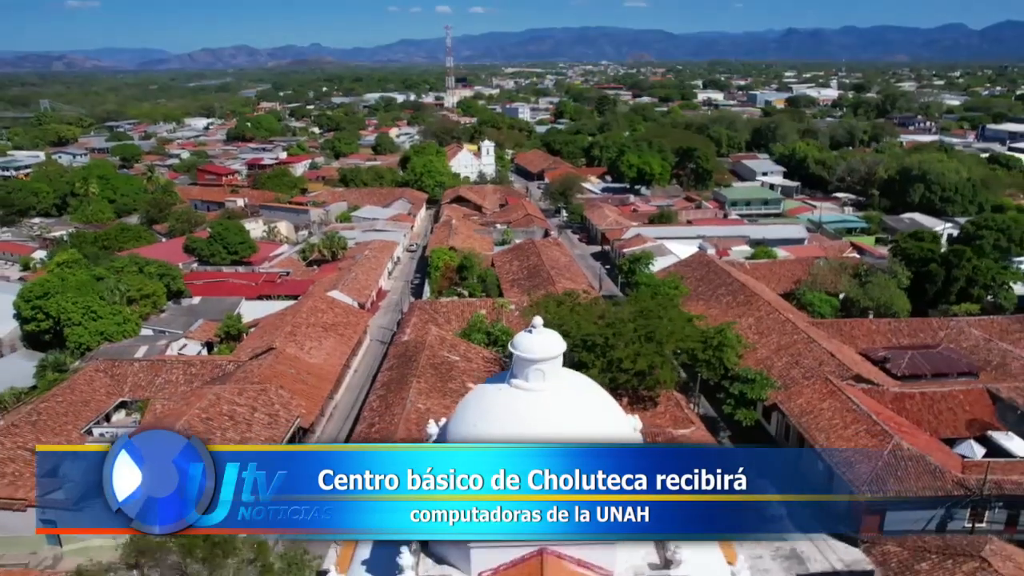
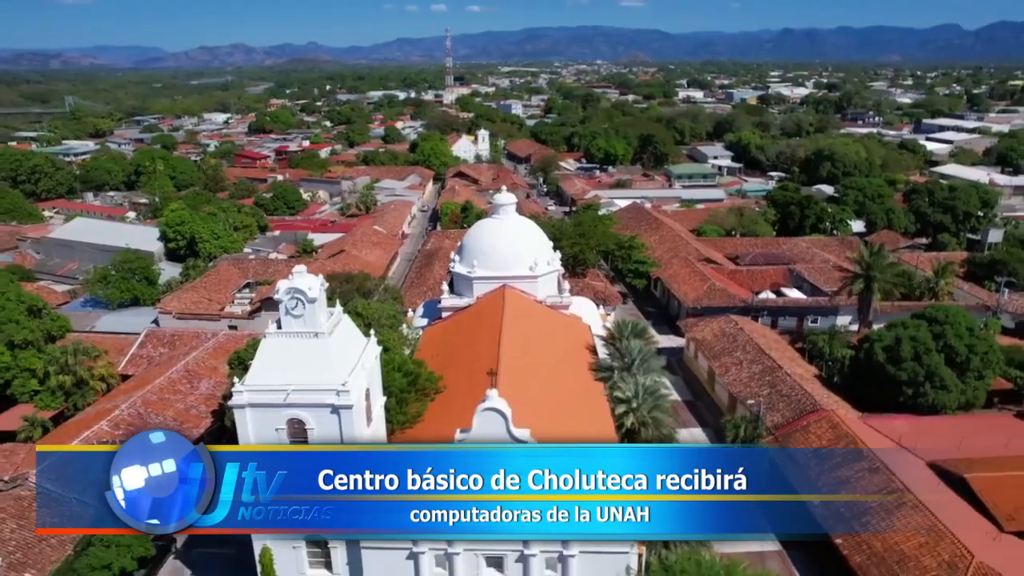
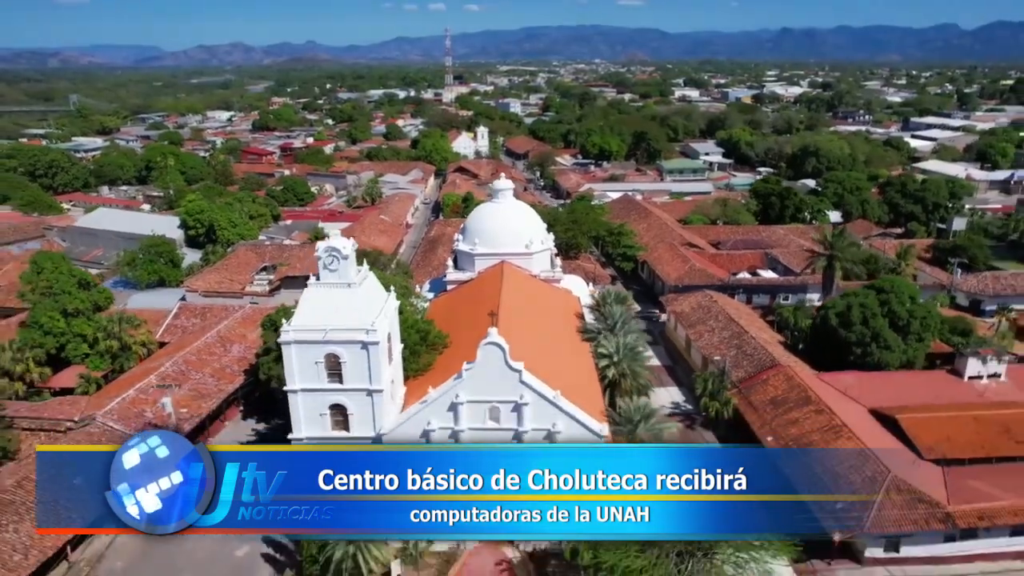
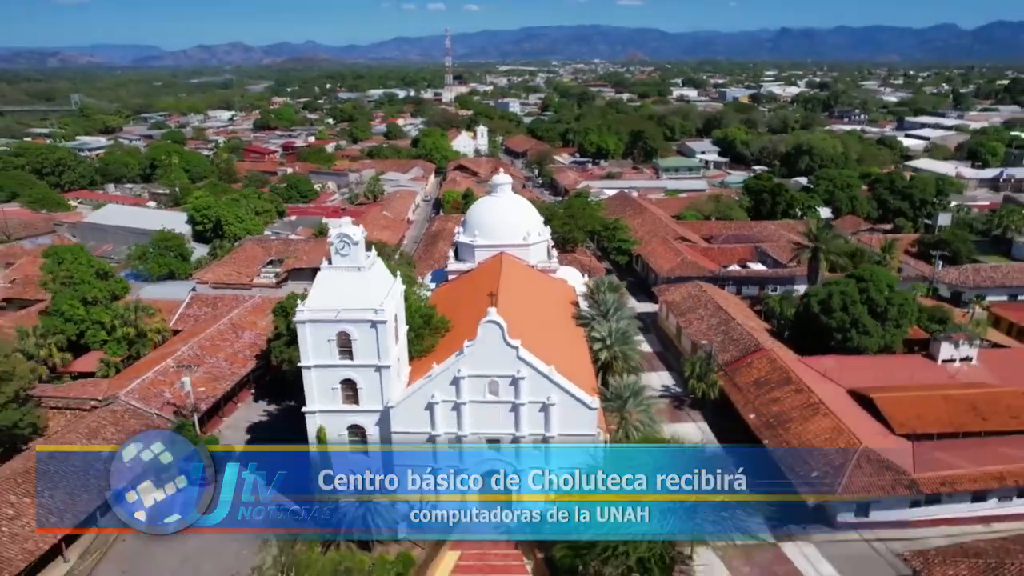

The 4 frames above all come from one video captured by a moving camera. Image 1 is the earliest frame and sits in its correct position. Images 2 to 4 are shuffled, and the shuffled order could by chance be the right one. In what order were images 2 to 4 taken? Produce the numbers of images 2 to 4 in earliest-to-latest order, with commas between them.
2, 3, 4
